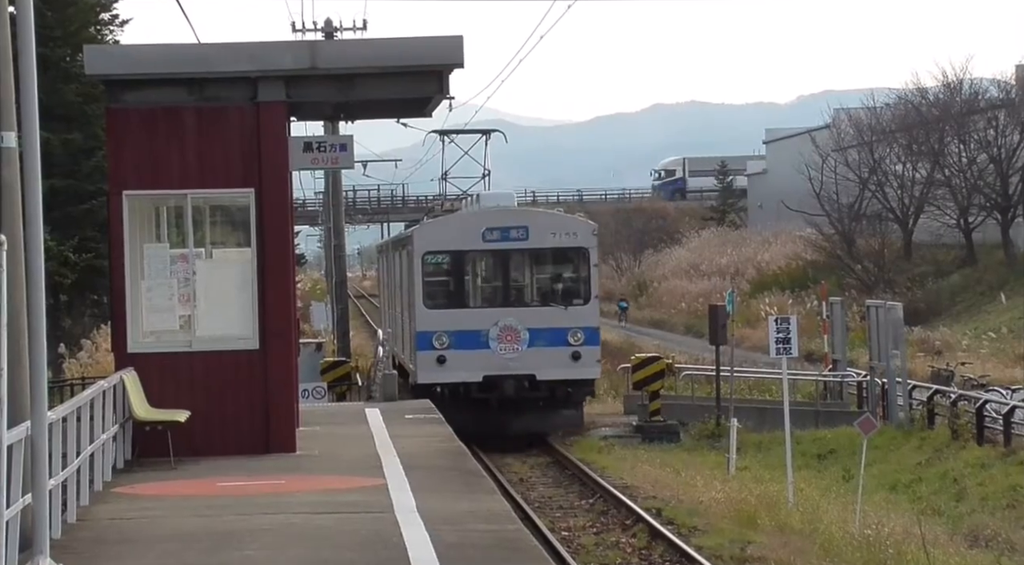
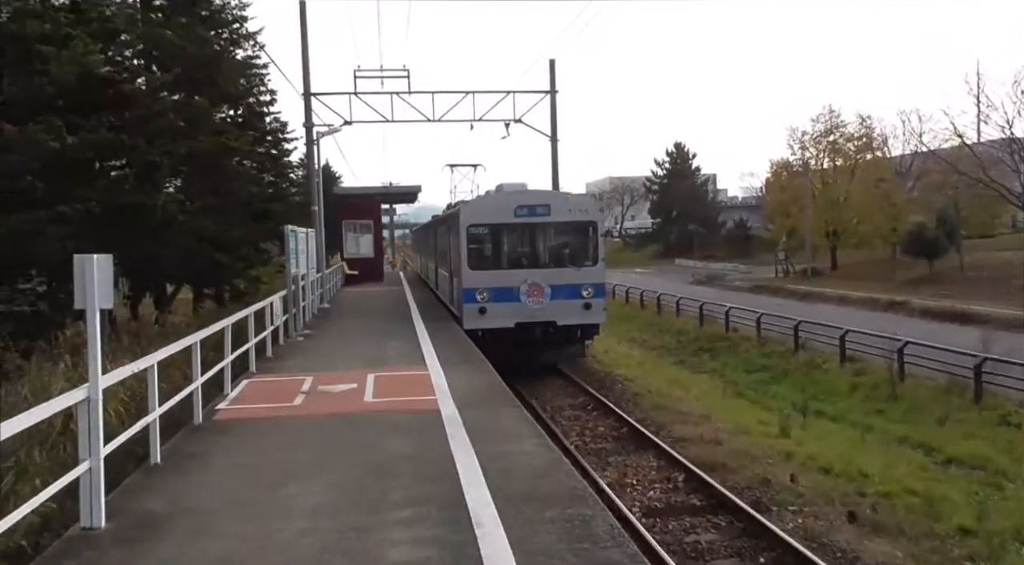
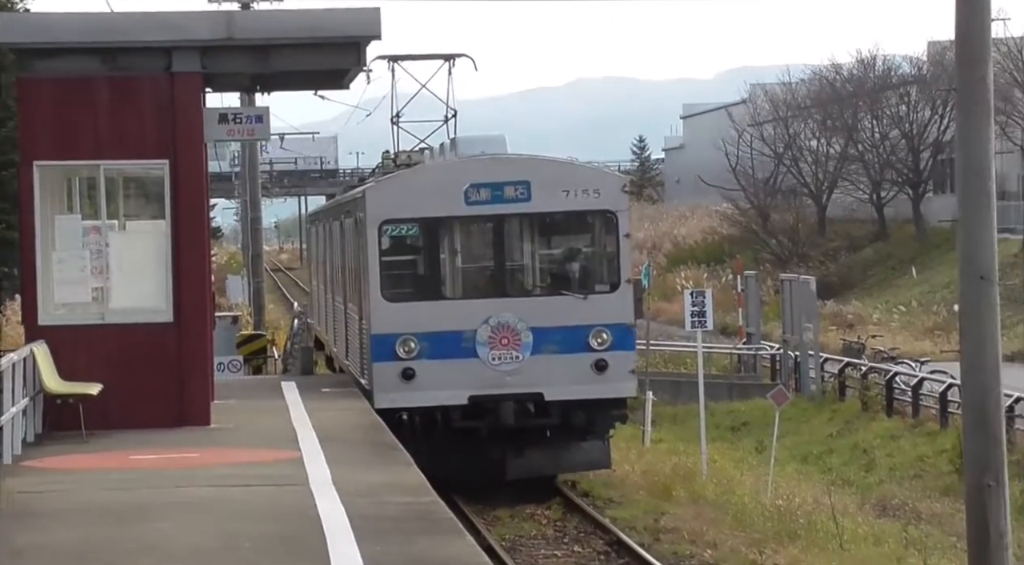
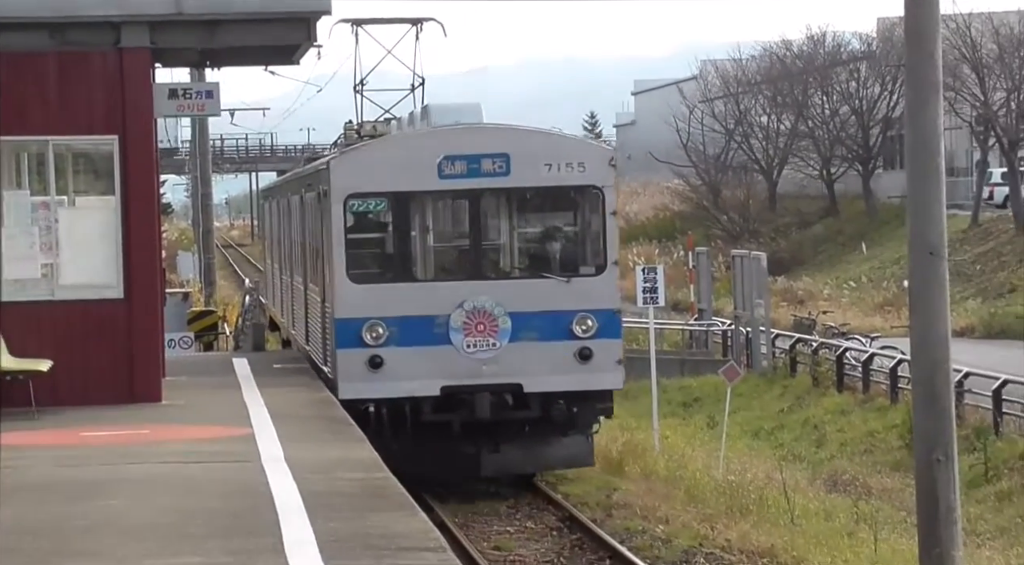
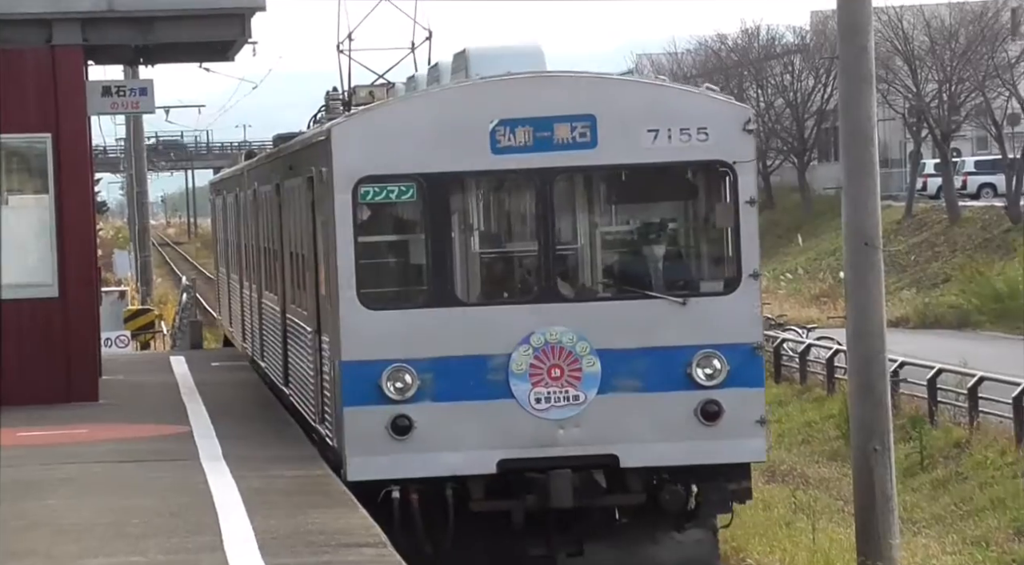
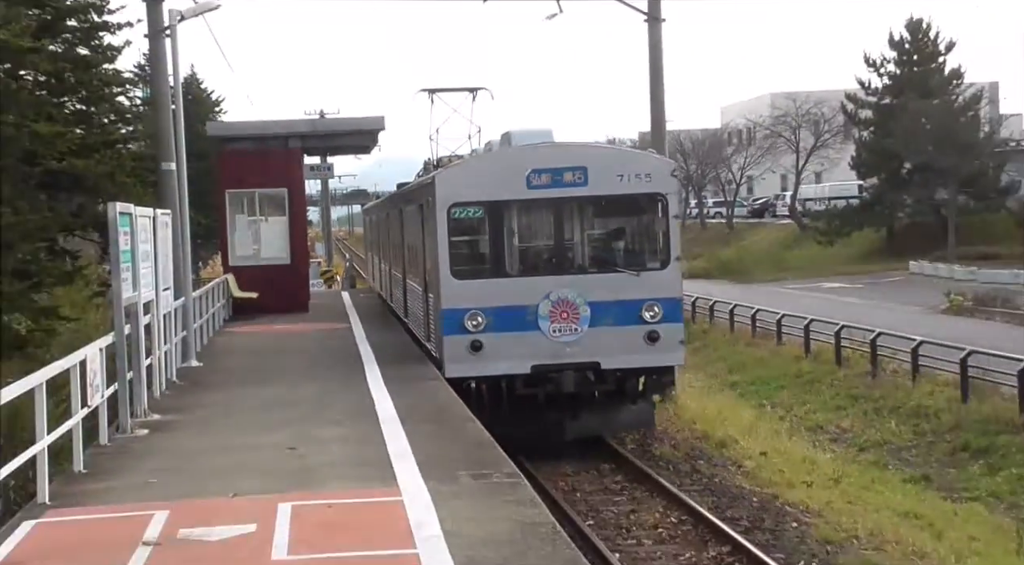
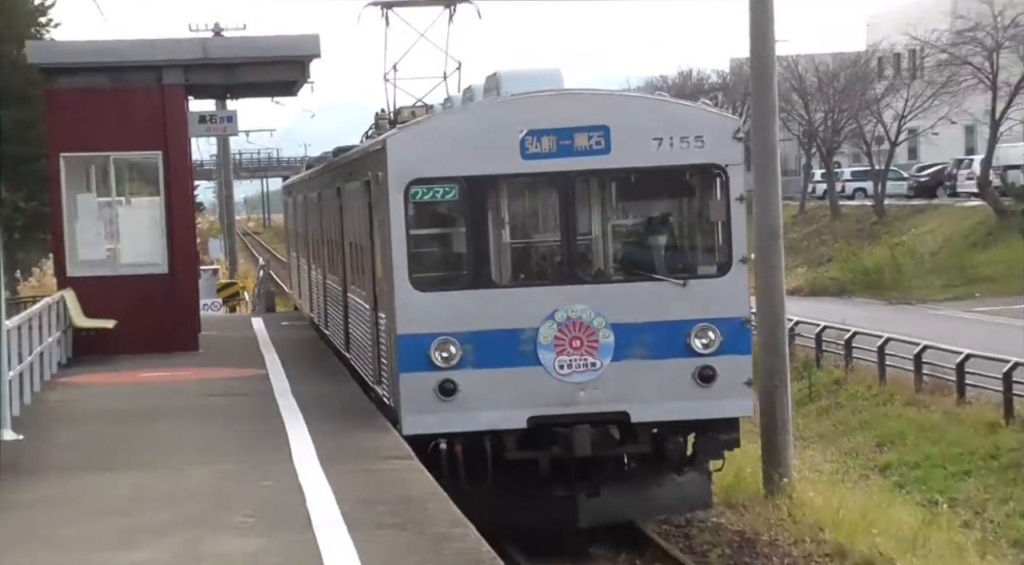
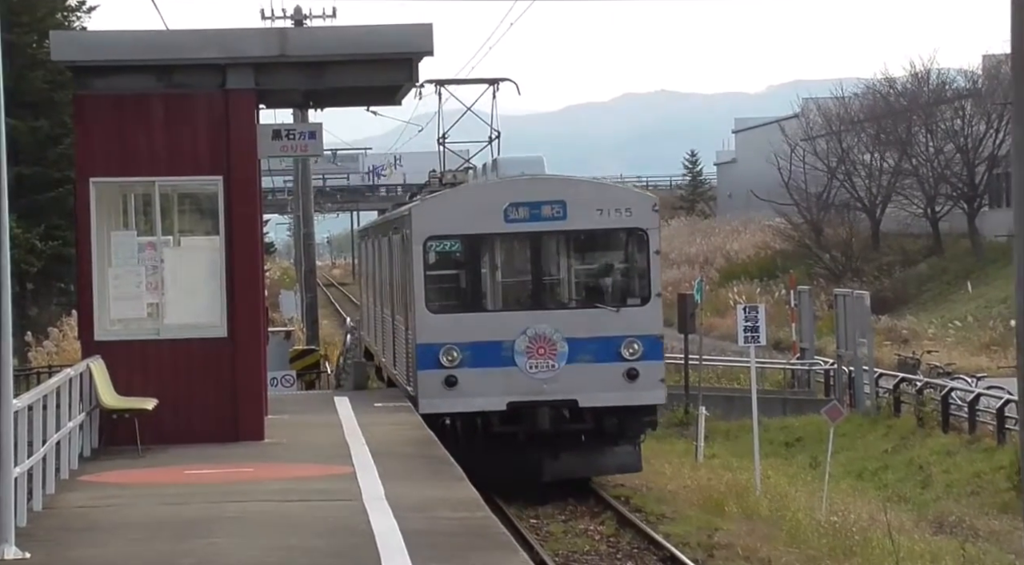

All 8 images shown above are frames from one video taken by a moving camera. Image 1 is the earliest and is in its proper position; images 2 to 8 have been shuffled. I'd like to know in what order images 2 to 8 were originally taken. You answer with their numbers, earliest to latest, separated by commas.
8, 3, 4, 5, 7, 6, 2
